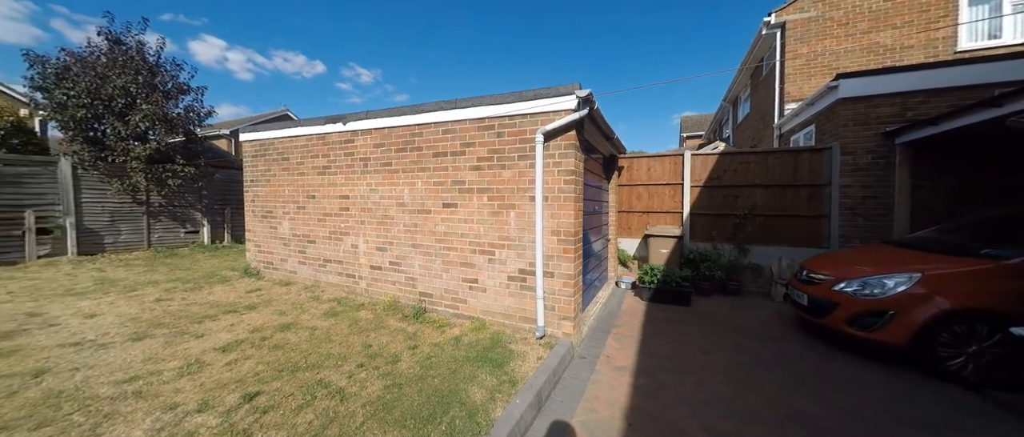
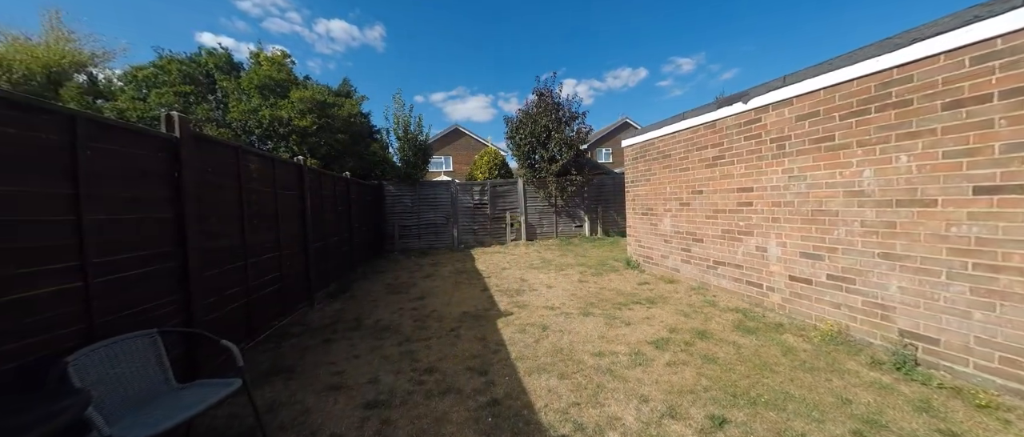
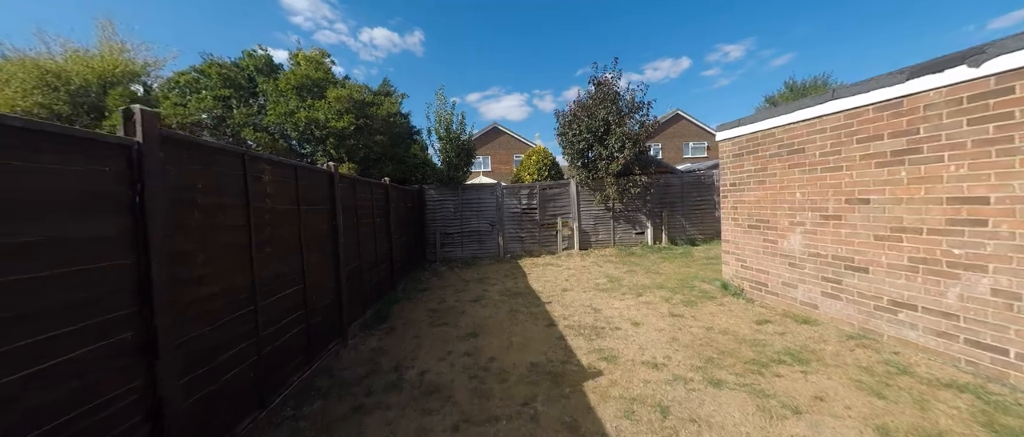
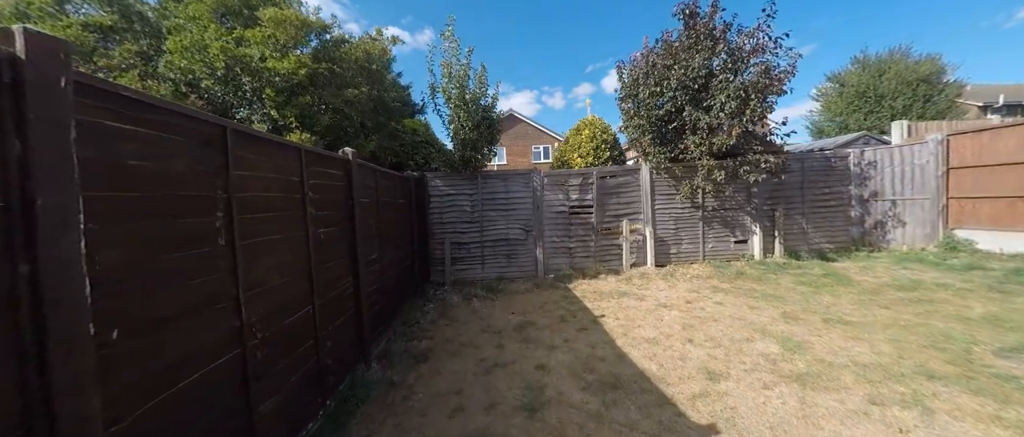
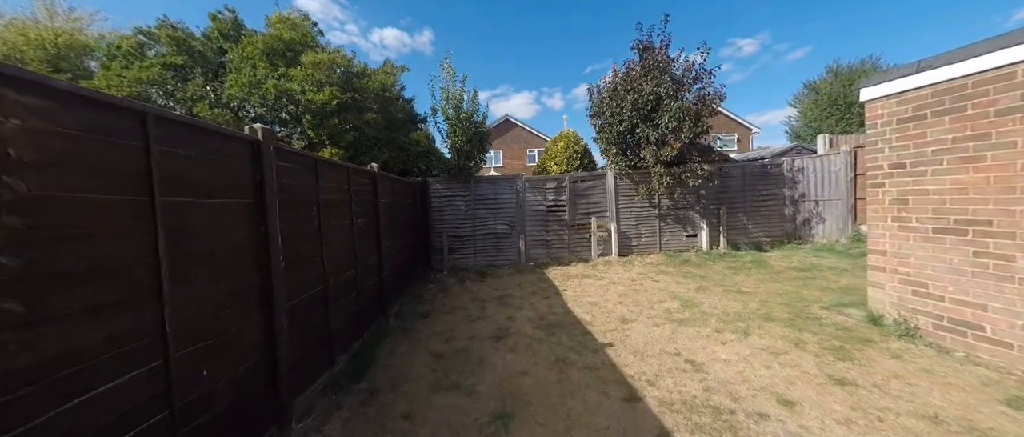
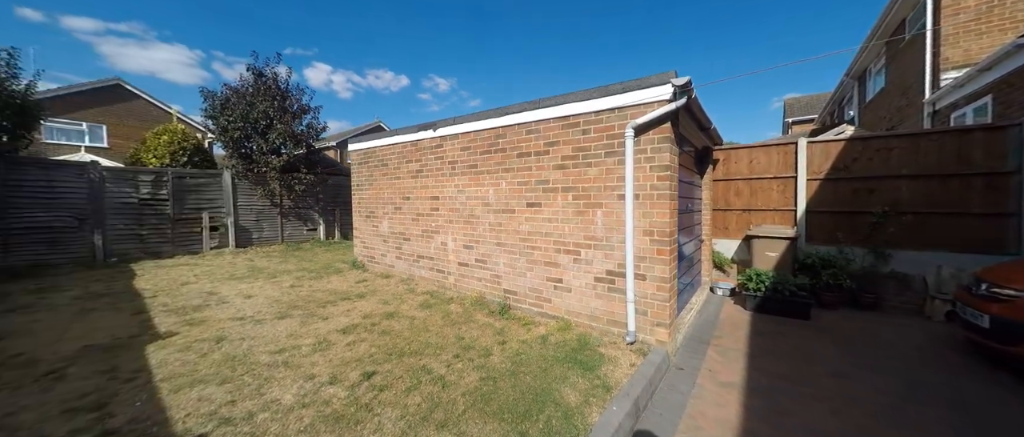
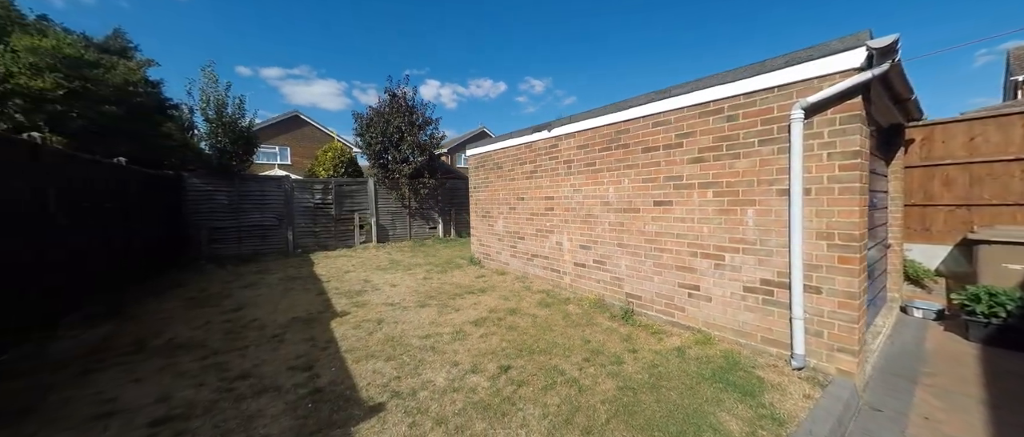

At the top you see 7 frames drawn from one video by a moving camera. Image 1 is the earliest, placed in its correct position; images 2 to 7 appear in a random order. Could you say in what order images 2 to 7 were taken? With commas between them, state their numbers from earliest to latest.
6, 7, 2, 3, 5, 4
